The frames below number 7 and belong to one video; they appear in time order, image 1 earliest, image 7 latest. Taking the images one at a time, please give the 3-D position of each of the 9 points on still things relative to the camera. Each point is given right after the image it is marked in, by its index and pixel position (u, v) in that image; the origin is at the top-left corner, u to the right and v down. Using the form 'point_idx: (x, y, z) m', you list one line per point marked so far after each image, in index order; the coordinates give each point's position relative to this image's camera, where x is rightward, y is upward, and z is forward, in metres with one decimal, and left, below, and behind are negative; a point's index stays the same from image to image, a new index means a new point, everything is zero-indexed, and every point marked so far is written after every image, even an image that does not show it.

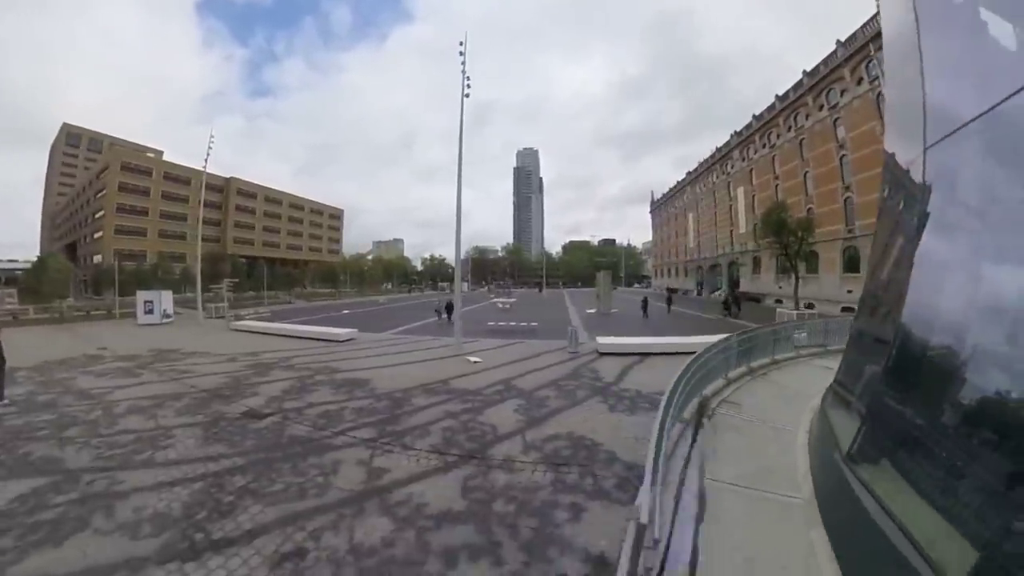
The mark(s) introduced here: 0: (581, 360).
0: (+1.9, -2.0, +12.4) m
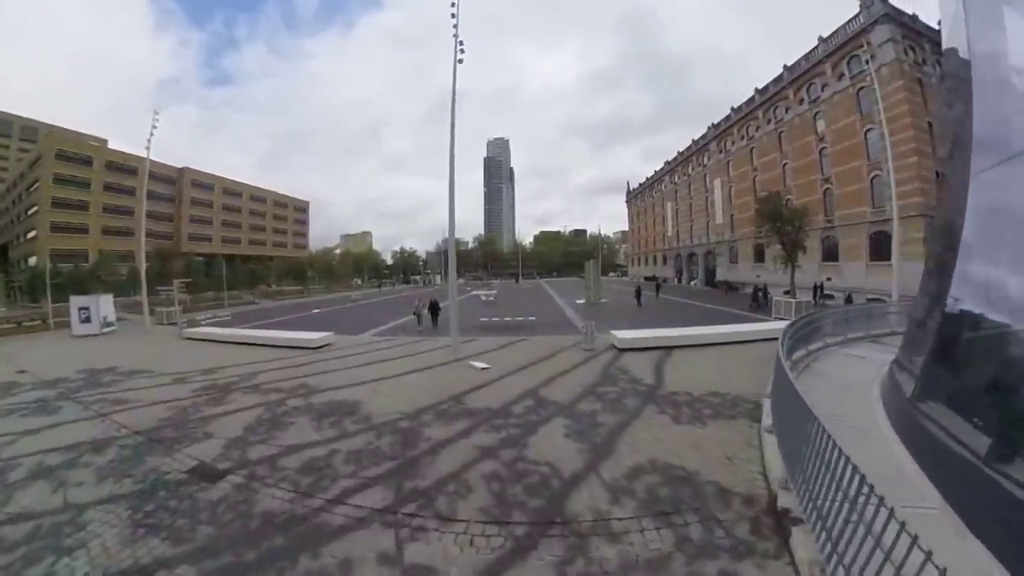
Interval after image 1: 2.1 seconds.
0: (+2.2, -1.7, +10.9) m
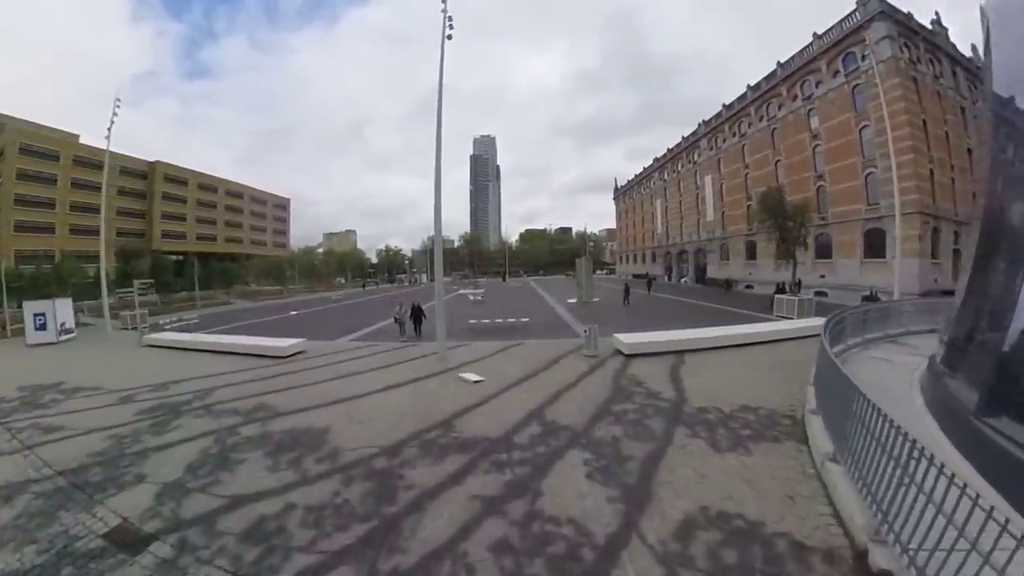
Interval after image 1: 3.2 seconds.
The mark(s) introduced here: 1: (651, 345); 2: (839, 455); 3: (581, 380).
0: (+2.1, -1.7, +9.7) m
1: (+3.4, -1.4, +10.8) m
2: (+4.1, -2.0, +5.4) m
3: (+1.3, -1.8, +8.5) m
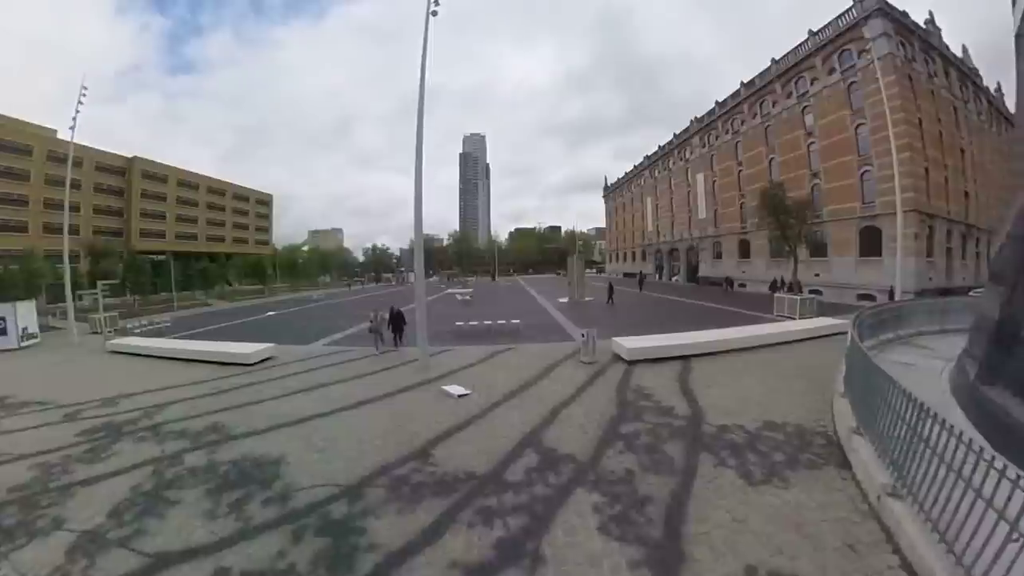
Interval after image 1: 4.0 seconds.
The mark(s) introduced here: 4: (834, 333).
0: (+1.9, -1.7, +8.7) m
1: (+3.1, -1.4, +9.8) m
2: (+4.0, -2.0, +4.4) m
3: (+1.2, -1.8, +7.4) m
4: (+10.7, -1.5, +14.5) m
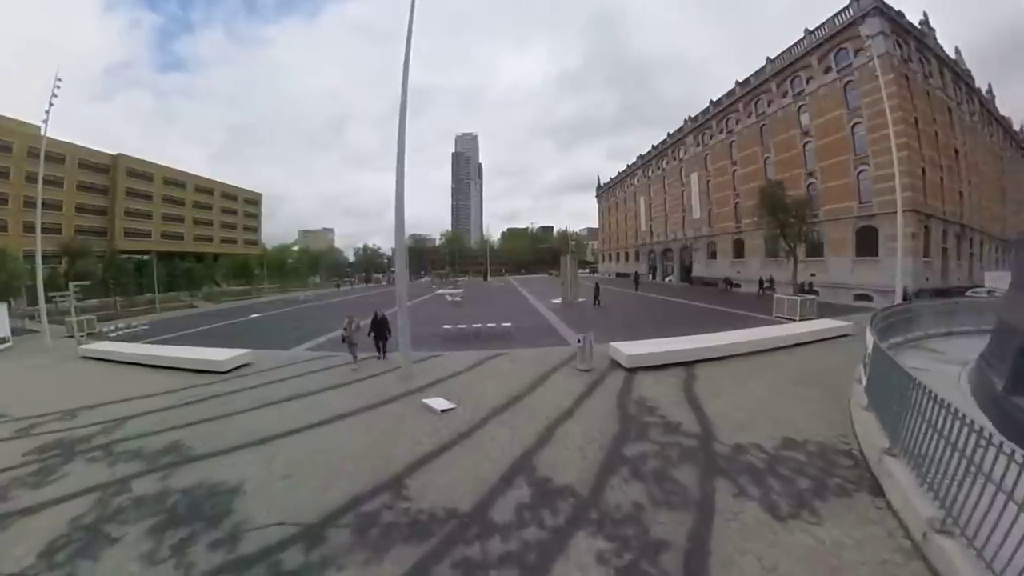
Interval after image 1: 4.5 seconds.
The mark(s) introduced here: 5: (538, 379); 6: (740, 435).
0: (+1.7, -1.7, +8.0) m
1: (+3.0, -1.4, +9.1) m
2: (+3.9, -2.1, +3.8) m
3: (+1.0, -1.8, +6.7) m
4: (+10.4, -1.5, +14.0) m
5: (+0.5, -1.7, +8.2) m
6: (+3.1, -2.0, +6.0) m
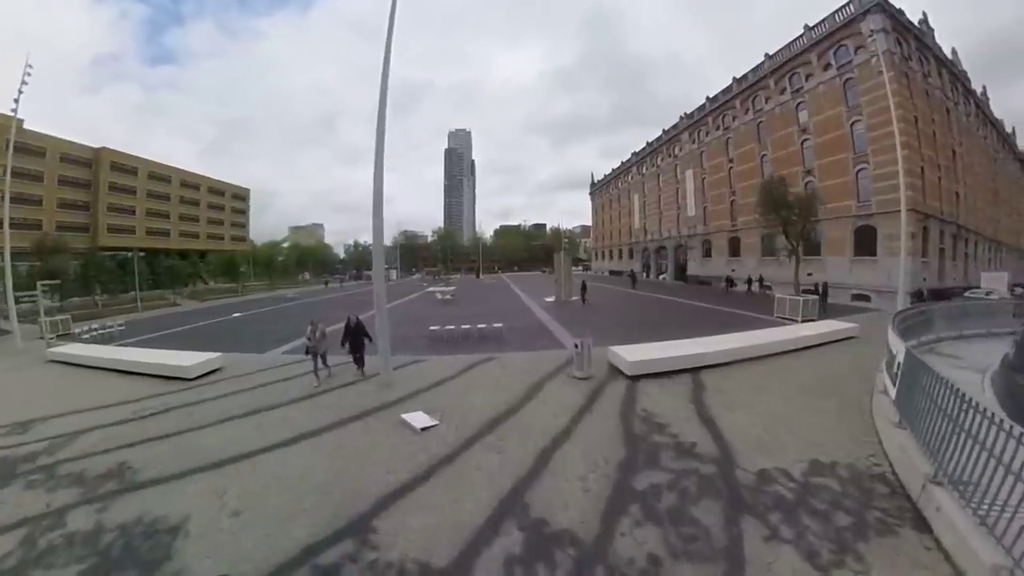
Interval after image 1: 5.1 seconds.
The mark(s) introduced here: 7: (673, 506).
0: (+1.6, -1.7, +7.3) m
1: (+2.8, -1.4, +8.4) m
2: (+3.8, -2.1, +3.1) m
3: (+0.9, -1.8, +6.0) m
4: (+10.1, -1.5, +13.4) m
5: (+0.3, -1.7, +7.4) m
6: (+3.0, -2.0, +5.3) m
7: (+1.6, -2.0, +4.2) m
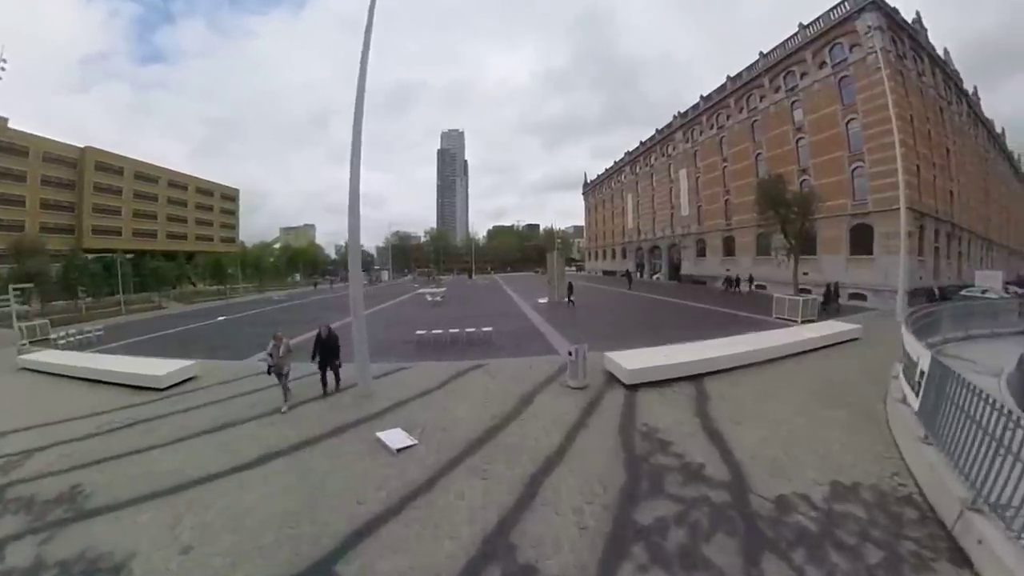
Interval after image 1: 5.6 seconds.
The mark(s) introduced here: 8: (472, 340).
0: (+1.4, -1.8, +6.7) m
1: (+2.6, -1.5, +7.8) m
2: (+3.7, -2.1, +2.5) m
3: (+0.7, -1.9, +5.4) m
4: (+9.9, -1.5, +12.9) m
5: (+0.2, -1.8, +6.8) m
6: (+2.8, -2.1, +4.7) m
7: (+1.4, -2.0, +3.6) m
8: (-1.1, -1.5, +12.5) m
